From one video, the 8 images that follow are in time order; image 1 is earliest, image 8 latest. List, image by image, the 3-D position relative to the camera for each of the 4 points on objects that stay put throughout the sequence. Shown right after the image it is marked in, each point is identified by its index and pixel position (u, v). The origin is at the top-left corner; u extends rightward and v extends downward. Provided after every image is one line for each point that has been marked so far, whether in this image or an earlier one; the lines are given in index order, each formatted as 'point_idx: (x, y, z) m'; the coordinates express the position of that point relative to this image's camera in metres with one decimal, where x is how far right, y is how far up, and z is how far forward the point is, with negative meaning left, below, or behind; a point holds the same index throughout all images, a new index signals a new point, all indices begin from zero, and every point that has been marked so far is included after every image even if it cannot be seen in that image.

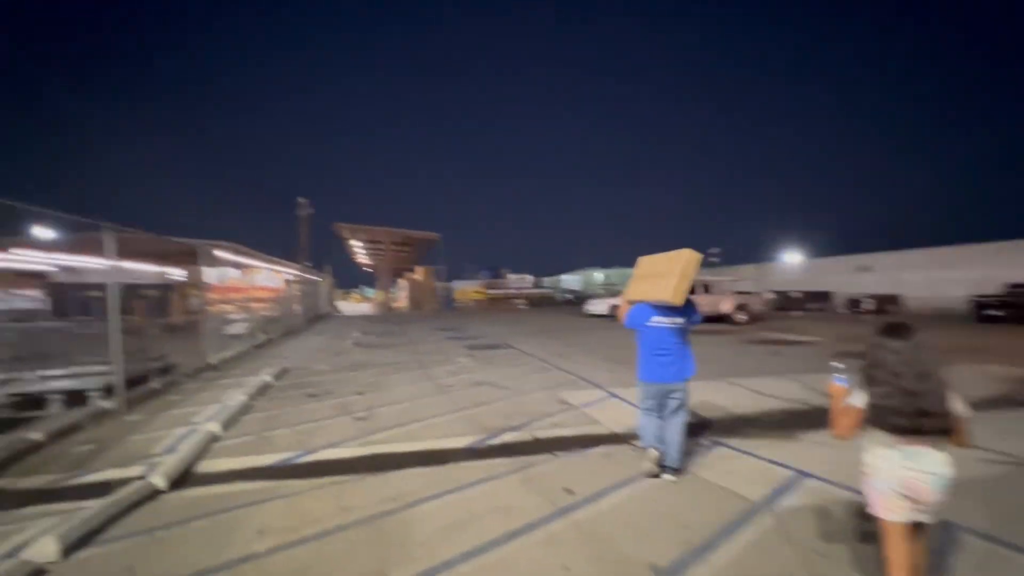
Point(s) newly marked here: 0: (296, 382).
0: (-6.9, -3.0, +15.5) m
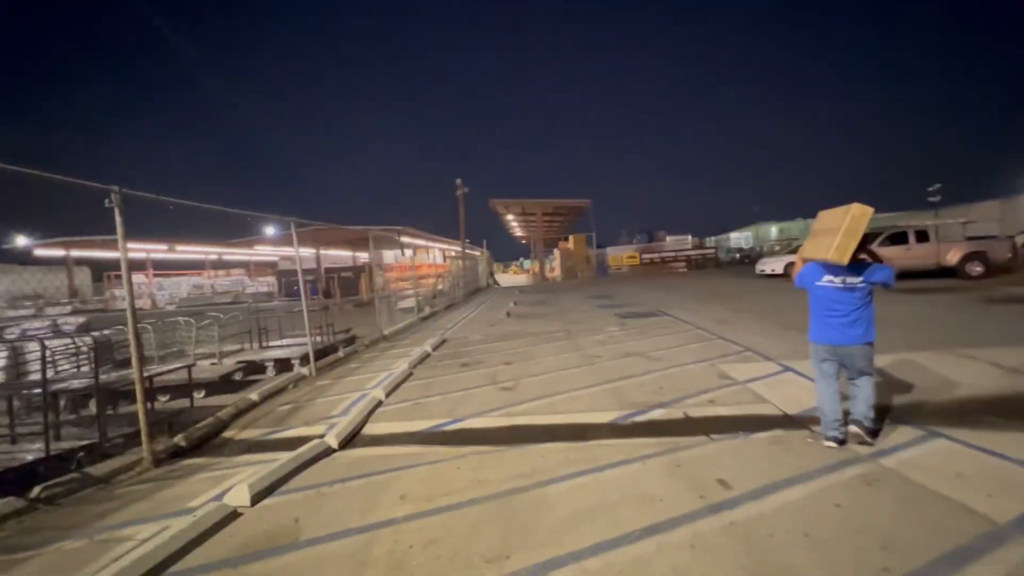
0: (-2.0, -2.1, +16.4) m
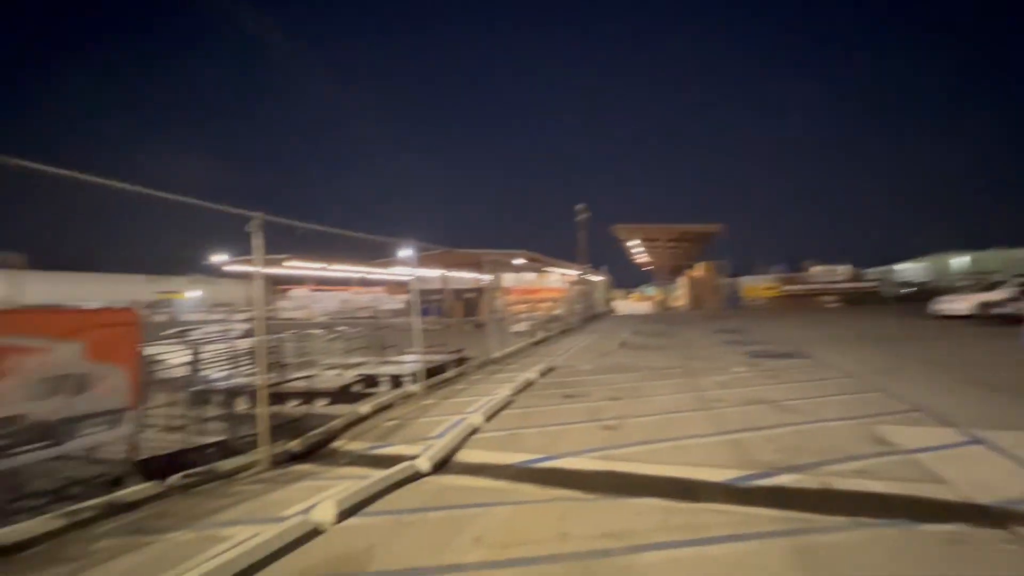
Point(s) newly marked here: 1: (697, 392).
0: (+1.6, -3.0, +15.9) m
1: (+5.3, -3.0, +13.7) m
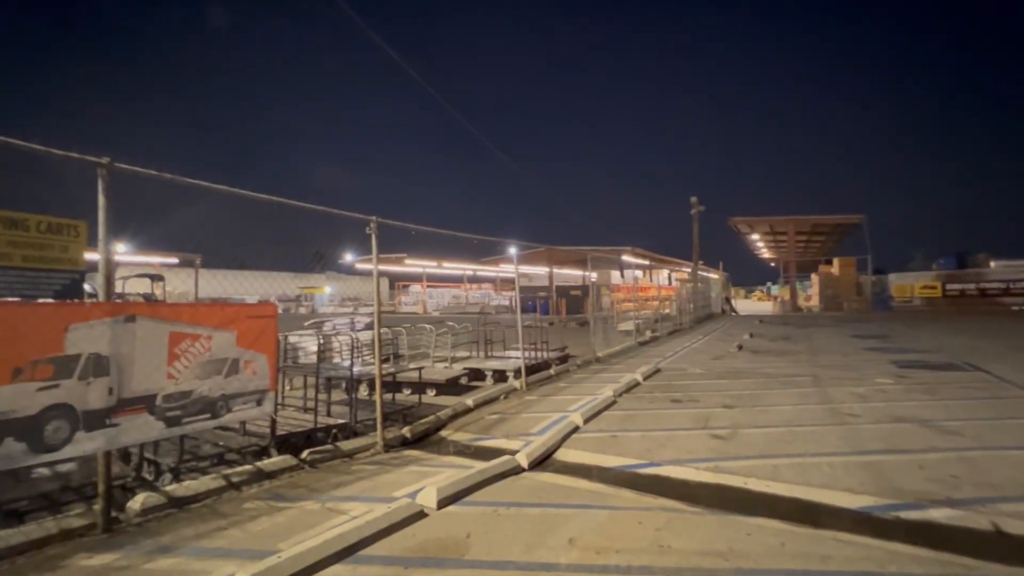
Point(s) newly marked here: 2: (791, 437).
0: (+4.9, -3.0, +15.1) m
1: (+8.0, -2.9, +12.1) m
2: (+6.0, -3.2, +10.2) m
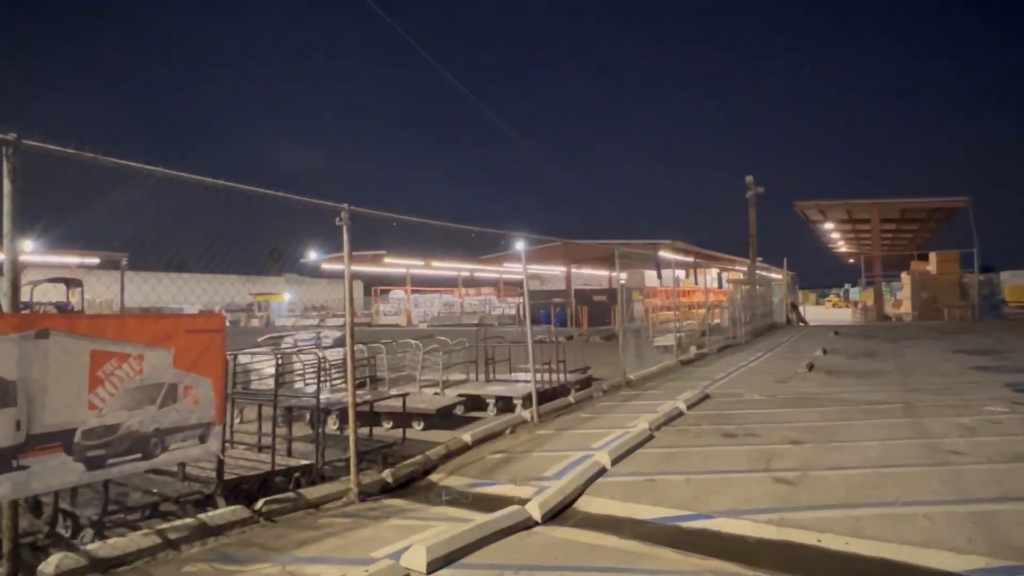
0: (+5.3, -3.0, +12.9) m
1: (+8.3, -3.0, +9.8) m
2: (+6.2, -3.3, +8.0) m
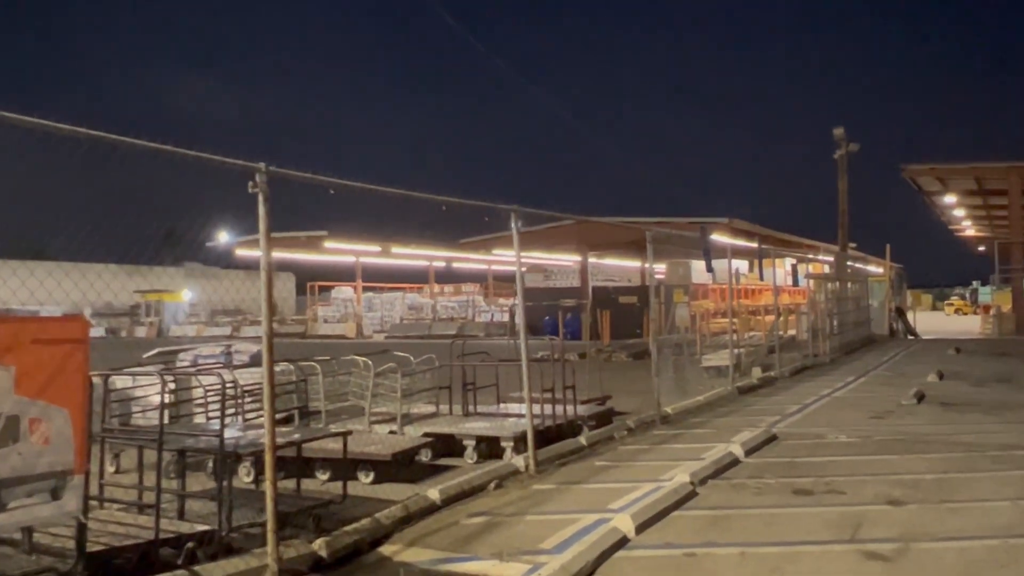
0: (+5.4, -2.8, +10.6) m
1: (+8.2, -2.9, +7.4) m
2: (+6.0, -3.3, +5.7) m
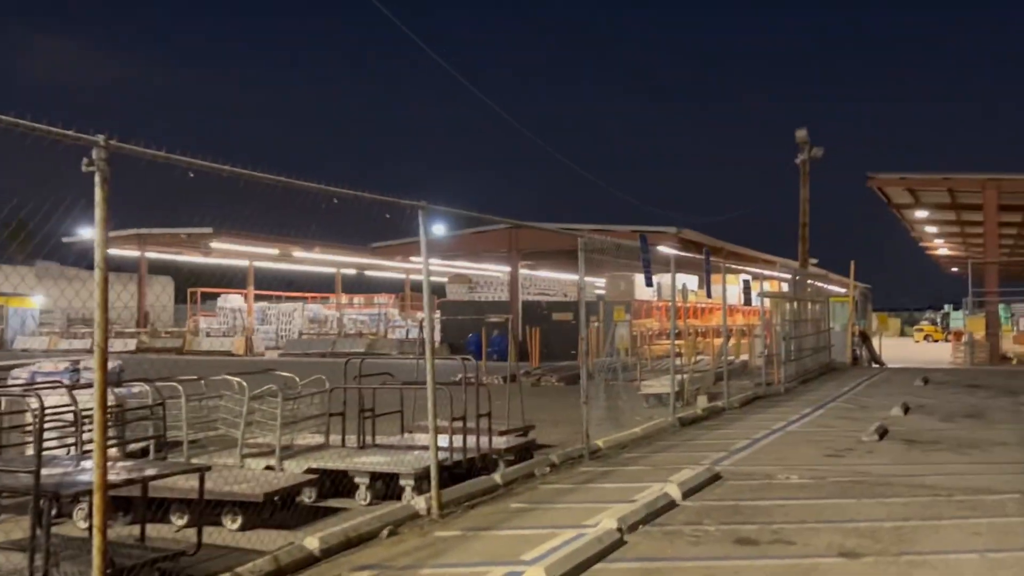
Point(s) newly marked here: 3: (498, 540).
0: (+4.3, -3.1, +10.0) m
1: (+7.2, -3.3, +6.8) m
2: (+5.0, -3.5, +5.0) m
3: (-0.2, -2.5, +4.6) m
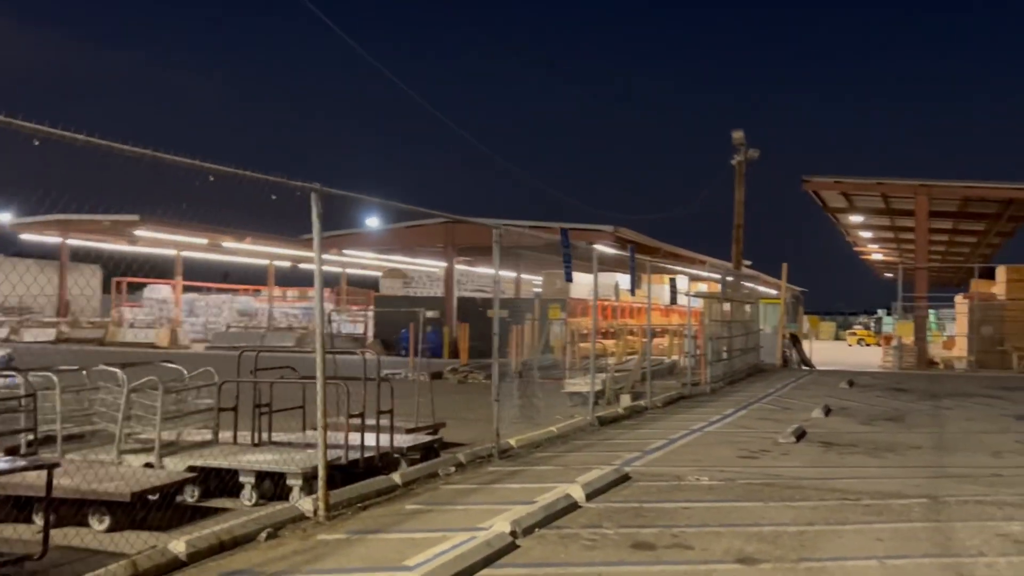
0: (+3.3, -3.1, +10.0) m
1: (+6.3, -3.4, +6.9) m
2: (+4.2, -3.6, +5.1) m
3: (-0.9, -2.4, +4.6) m
